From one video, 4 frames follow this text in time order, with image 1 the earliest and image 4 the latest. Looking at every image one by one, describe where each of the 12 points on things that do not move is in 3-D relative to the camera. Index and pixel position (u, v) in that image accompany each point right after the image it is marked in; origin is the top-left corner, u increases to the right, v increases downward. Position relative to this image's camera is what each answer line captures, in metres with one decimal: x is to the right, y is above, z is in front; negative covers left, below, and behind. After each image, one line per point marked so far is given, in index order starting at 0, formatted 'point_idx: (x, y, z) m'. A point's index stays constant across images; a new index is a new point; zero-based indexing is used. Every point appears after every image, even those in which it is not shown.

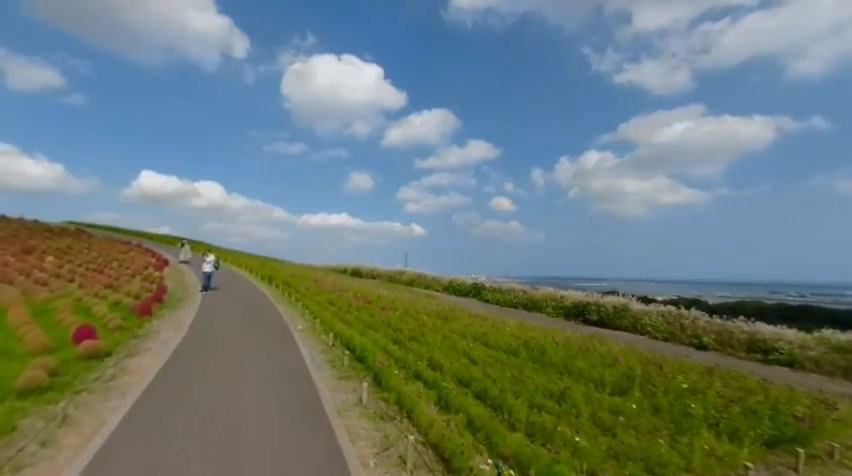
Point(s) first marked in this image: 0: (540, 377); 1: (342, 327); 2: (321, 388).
0: (+3.1, -3.8, +13.7) m
1: (-3.2, -3.4, +19.2) m
2: (-2.3, -3.3, +11.3) m
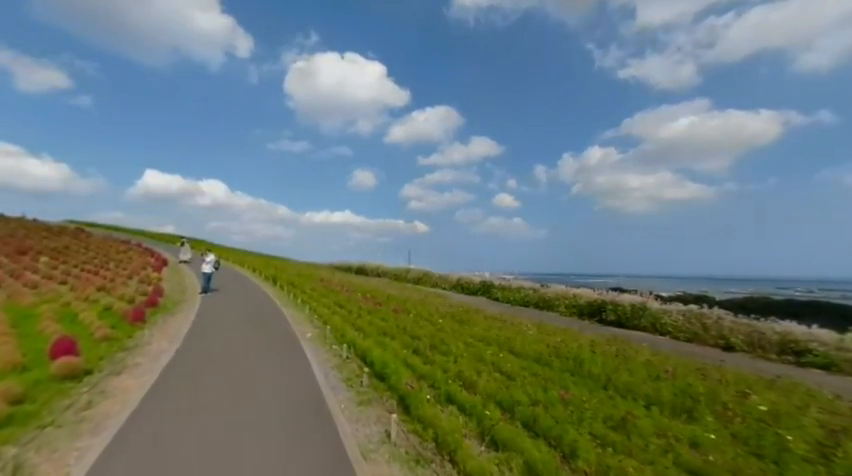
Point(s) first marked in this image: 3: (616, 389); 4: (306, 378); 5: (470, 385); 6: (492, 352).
0: (+3.8, -3.7, +11.8) m
1: (-2.4, -3.3, +17.3) m
2: (-1.6, -3.3, +9.4) m
3: (+5.0, -4.0, +13.4) m
4: (-2.9, -3.4, +12.3) m
5: (+1.0, -3.4, +11.8) m
6: (+2.3, -3.9, +17.4) m
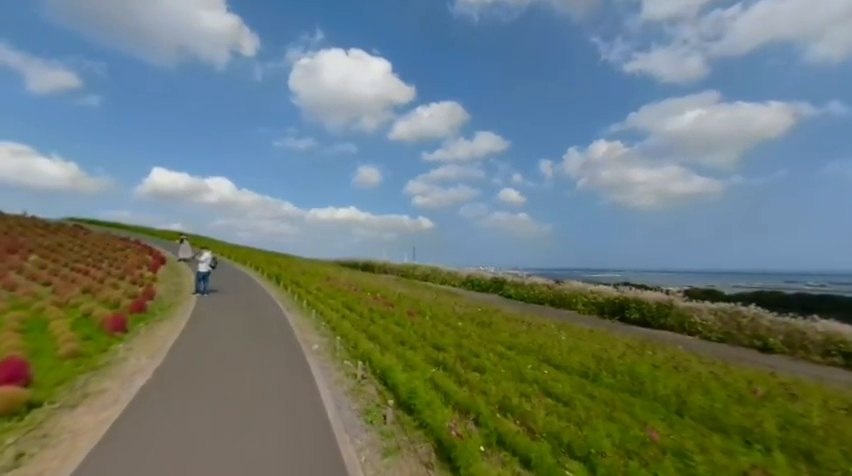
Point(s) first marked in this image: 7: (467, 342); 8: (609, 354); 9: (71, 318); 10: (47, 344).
0: (+4.6, -3.6, +9.1) m
1: (-1.6, -3.1, +14.7) m
2: (-0.9, -3.2, +6.8) m
3: (+5.8, -3.8, +10.7) m
4: (-2.2, -3.2, +9.7) m
5: (+1.8, -3.3, +9.1) m
6: (+3.1, -3.7, +14.8) m
7: (+1.5, -3.7, +18.2) m
8: (+6.7, -4.2, +18.5) m
9: (-11.8, -2.6, +16.8) m
10: (-10.1, -2.8, +13.5) m
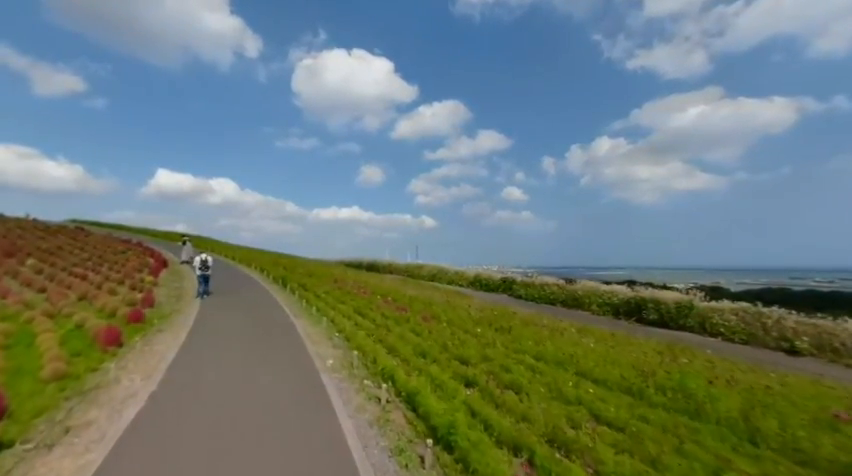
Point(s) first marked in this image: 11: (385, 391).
0: (+5.2, -3.6, +7.6) m
1: (-0.9, -3.2, +13.2) m
2: (-0.3, -3.3, +5.3) m
3: (+6.4, -3.9, +9.2) m
4: (-1.5, -3.3, +8.2) m
5: (+2.4, -3.3, +7.6) m
6: (+3.8, -3.8, +13.2) m
7: (+2.2, -3.8, +16.6) m
8: (+7.4, -4.2, +16.9) m
9: (-11.1, -2.8, +15.4) m
10: (-9.4, -3.0, +12.1) m
11: (-0.9, -3.2, +10.6) m
